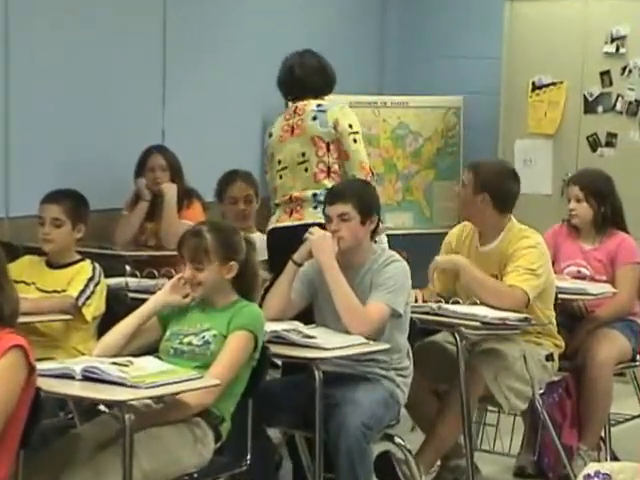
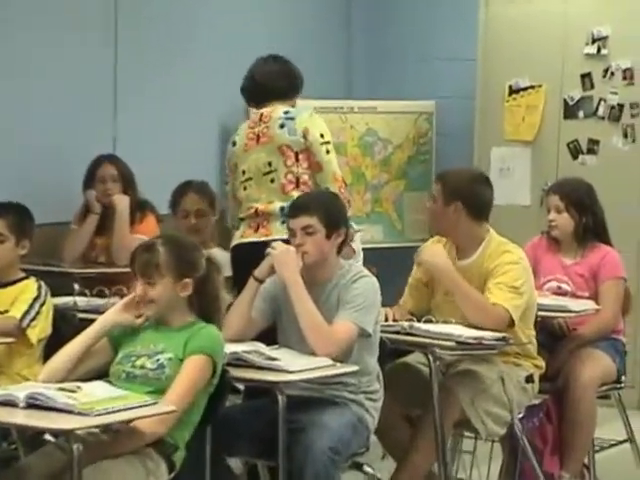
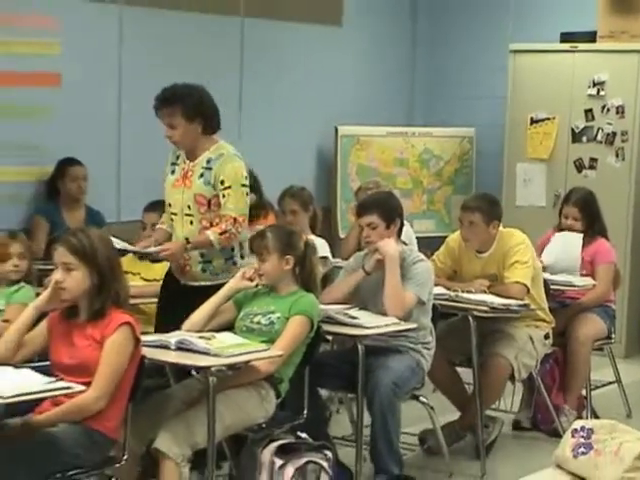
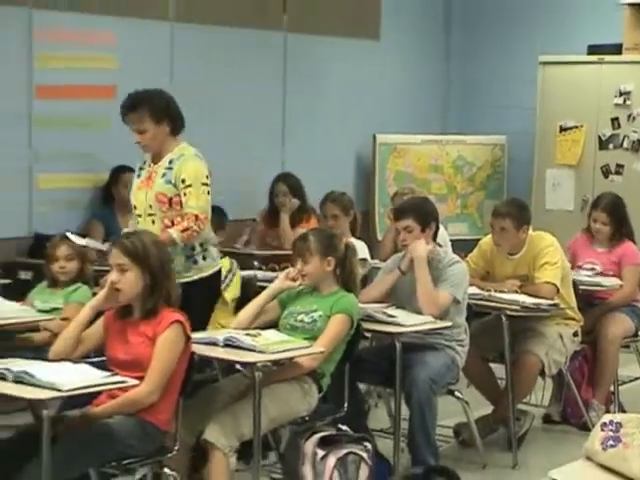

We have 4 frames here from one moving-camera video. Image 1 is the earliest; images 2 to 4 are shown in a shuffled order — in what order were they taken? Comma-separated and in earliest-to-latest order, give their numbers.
2, 3, 4
